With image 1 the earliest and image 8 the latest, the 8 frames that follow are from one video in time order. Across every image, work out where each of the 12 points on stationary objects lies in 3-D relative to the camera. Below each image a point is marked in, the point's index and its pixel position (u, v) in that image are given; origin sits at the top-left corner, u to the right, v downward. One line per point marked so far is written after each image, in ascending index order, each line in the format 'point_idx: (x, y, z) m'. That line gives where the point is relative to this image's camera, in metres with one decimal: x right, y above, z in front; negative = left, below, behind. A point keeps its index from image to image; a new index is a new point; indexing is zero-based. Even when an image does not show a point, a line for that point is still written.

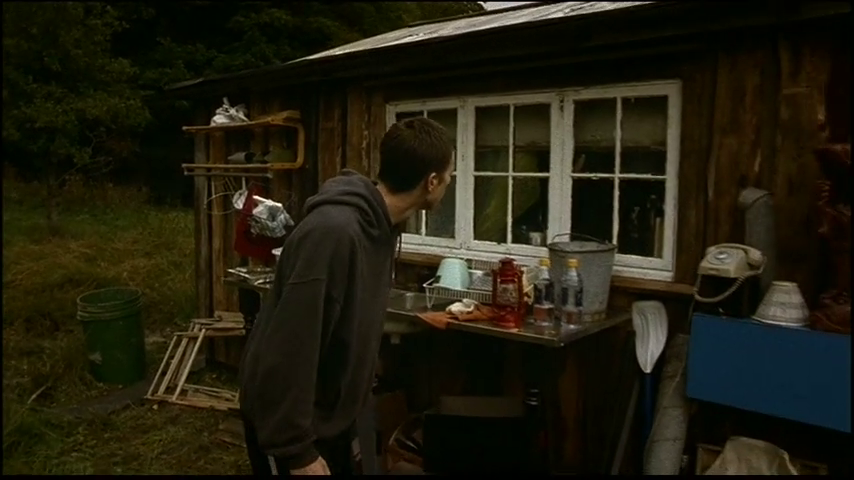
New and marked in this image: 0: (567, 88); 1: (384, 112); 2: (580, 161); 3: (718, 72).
0: (+0.5, +0.5, +3.0) m
1: (-0.2, +0.6, +3.7) m
2: (+0.6, +0.3, +3.0) m
3: (+0.9, +0.5, +2.5) m
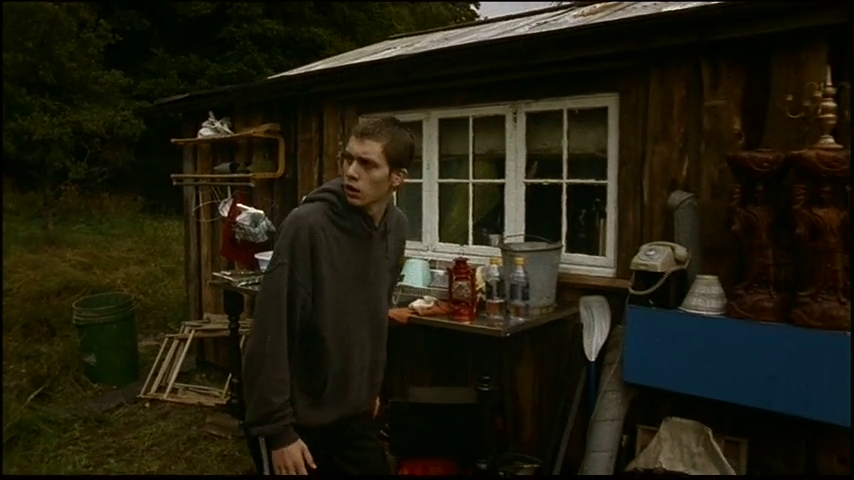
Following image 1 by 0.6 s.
0: (+0.4, +0.5, +3.2) m
1: (-0.3, +0.6, +4.0) m
2: (+0.4, +0.3, +3.2) m
3: (+0.8, +0.5, +2.8) m
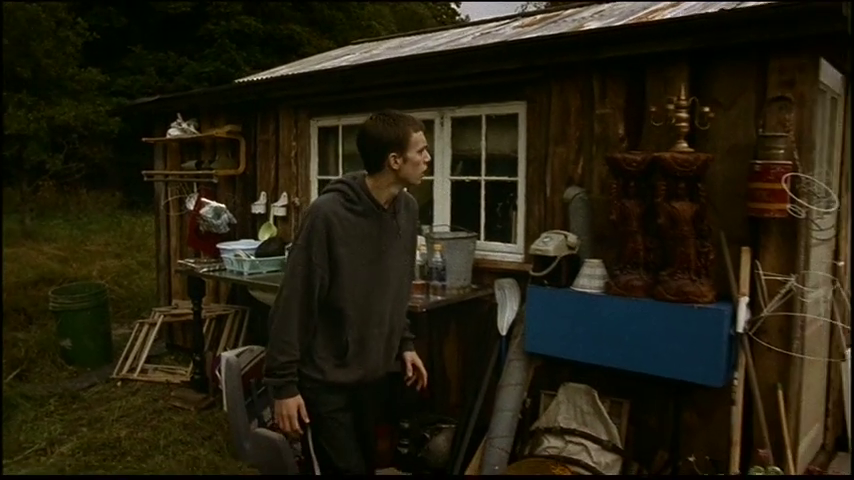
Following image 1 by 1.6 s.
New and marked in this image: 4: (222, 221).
0: (+0.1, +0.6, +3.6) m
1: (-0.6, +0.6, +4.4) m
2: (+0.1, +0.3, +3.7) m
3: (+0.5, +0.6, +3.2) m
4: (-1.2, +0.1, +4.8) m
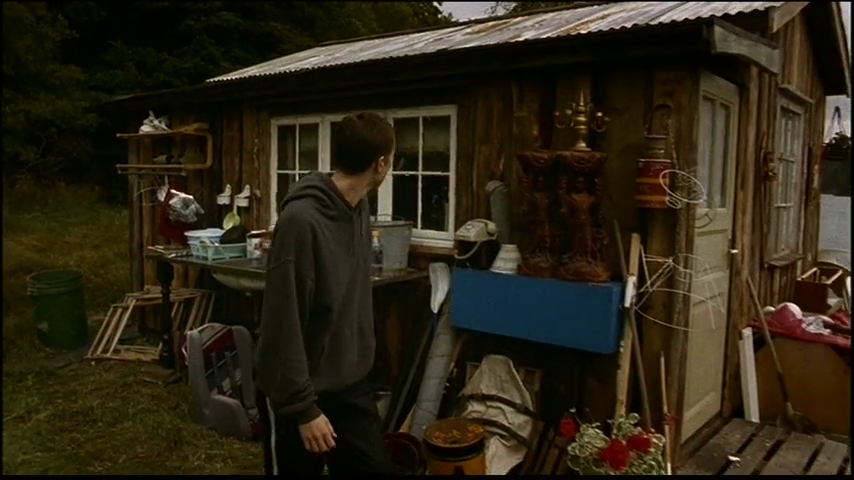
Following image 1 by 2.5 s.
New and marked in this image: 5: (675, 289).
0: (-0.2, +0.6, +4.1) m
1: (-0.9, +0.7, +4.8) m
2: (-0.1, +0.4, +4.1) m
3: (+0.2, +0.6, +3.6) m
4: (-1.5, +0.2, +5.2) m
5: (+0.9, -0.2, +3.1) m
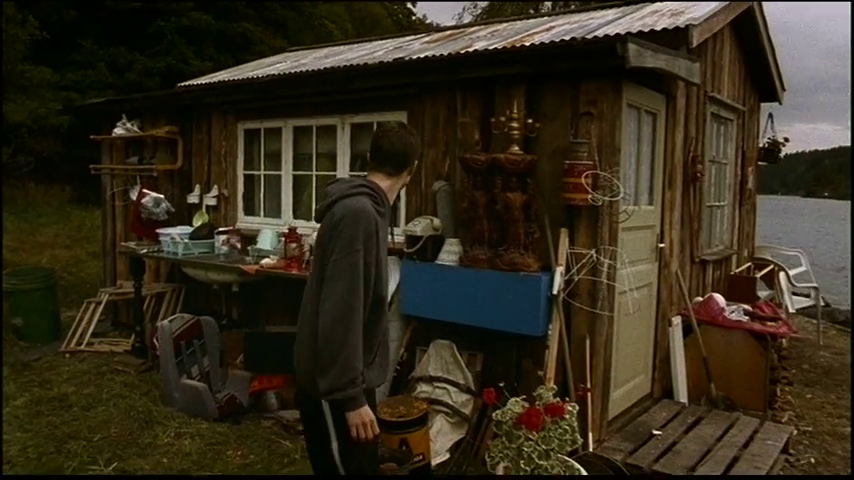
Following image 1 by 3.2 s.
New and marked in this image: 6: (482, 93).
0: (-0.4, +0.7, +4.4) m
1: (-1.2, +0.7, +5.1) m
2: (-0.4, +0.4, +4.4) m
3: (0.0, +0.6, +4.0) m
4: (-1.8, +0.2, +5.5) m
5: (+0.7, -0.2, +3.4) m
6: (+0.3, +0.7, +3.8) m
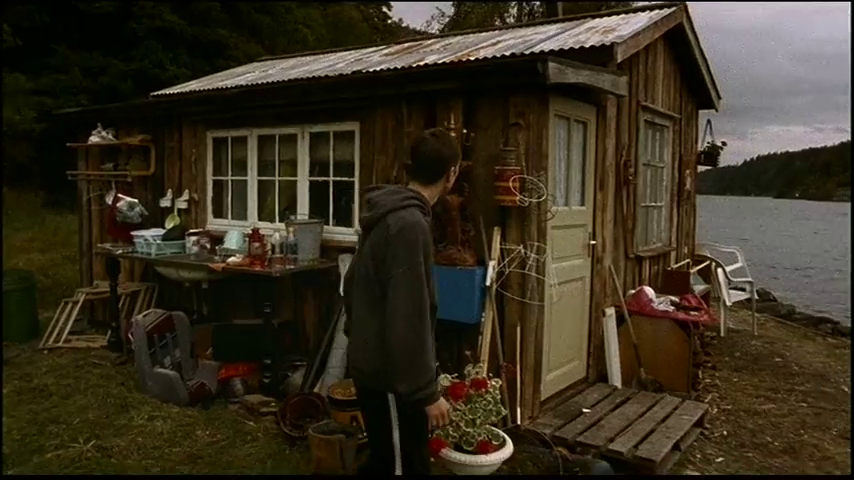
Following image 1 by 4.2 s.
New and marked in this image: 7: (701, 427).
0: (-0.7, +0.7, +4.8) m
1: (-1.5, +0.7, +5.5) m
2: (-0.7, +0.4, +4.8) m
3: (-0.3, +0.7, +4.4) m
4: (-2.1, +0.2, +5.8) m
5: (+0.5, -0.1, +3.8) m
6: (0.0, +0.7, +4.2) m
7: (+1.5, -1.0, +4.3) m
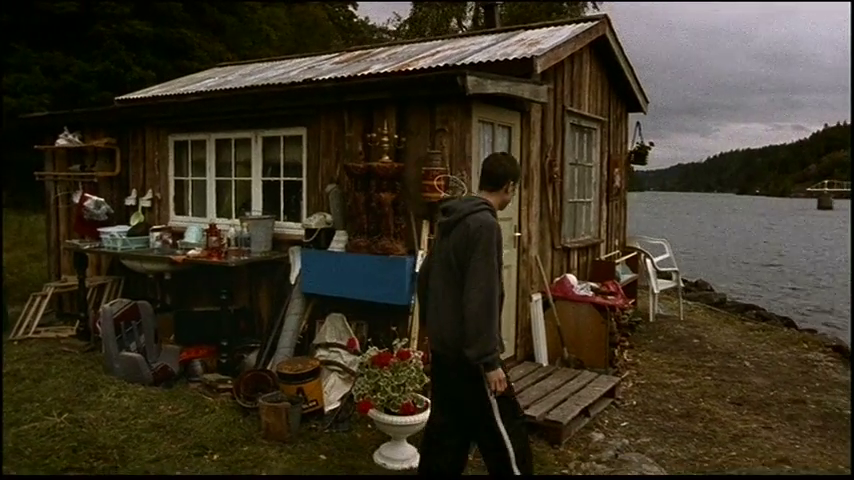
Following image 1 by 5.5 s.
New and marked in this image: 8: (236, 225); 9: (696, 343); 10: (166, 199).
0: (-1.1, +0.7, +5.2) m
1: (-1.9, +0.7, +5.9) m
2: (-1.0, +0.4, +5.3) m
3: (-0.6, +0.7, +4.9) m
4: (-2.5, +0.2, +6.2) m
5: (+0.1, -0.1, +4.4) m
6: (-0.4, +0.7, +4.7) m
7: (+1.1, -0.9, +4.9) m
8: (-1.3, +0.1, +5.4) m
9: (+2.2, -0.8, +6.6) m
10: (-1.9, +0.3, +6.0) m
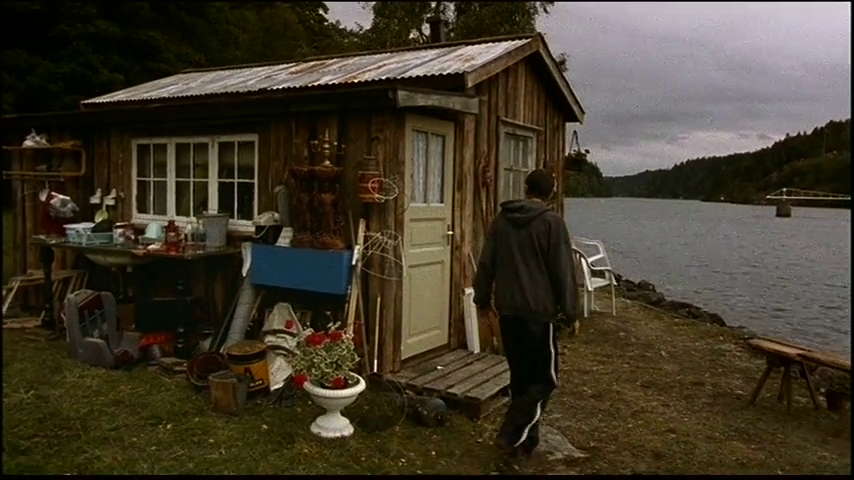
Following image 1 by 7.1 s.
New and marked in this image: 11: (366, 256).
0: (-1.5, +0.7, +5.7) m
1: (-2.3, +0.8, +6.4) m
2: (-1.4, +0.5, +5.7) m
3: (-1.0, +0.7, +5.4) m
4: (-2.9, +0.3, +6.6) m
5: (-0.2, -0.1, +4.9) m
6: (-0.7, +0.8, +5.1) m
7: (+0.7, -0.9, +5.4) m
8: (-1.7, +0.1, +5.9) m
9: (+1.7, -0.8, +7.2) m
10: (-2.4, +0.3, +6.5) m
11: (-0.3, -0.1, +4.9) m
